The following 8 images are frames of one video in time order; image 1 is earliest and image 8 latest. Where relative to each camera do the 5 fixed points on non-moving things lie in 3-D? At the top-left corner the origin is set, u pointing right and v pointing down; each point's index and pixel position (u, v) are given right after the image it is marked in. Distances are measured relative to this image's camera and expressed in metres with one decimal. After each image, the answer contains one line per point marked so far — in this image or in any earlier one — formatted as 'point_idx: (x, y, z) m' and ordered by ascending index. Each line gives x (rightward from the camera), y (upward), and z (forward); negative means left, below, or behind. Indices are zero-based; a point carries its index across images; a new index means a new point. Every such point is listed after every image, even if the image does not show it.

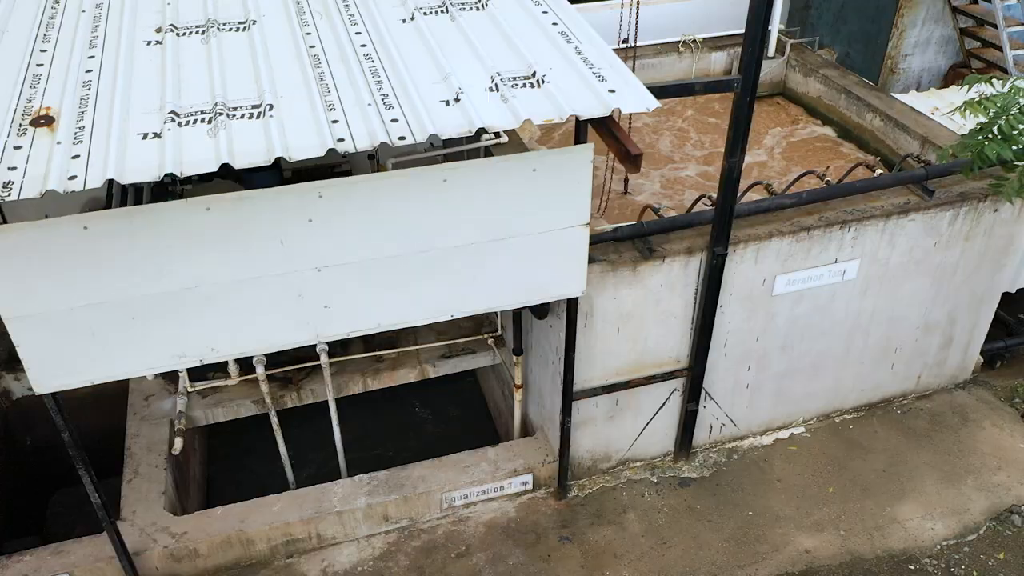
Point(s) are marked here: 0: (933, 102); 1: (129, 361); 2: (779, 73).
0: (+3.3, +1.5, +6.3) m
1: (-1.6, -0.2, +3.6) m
2: (+2.3, +1.8, +7.0) m
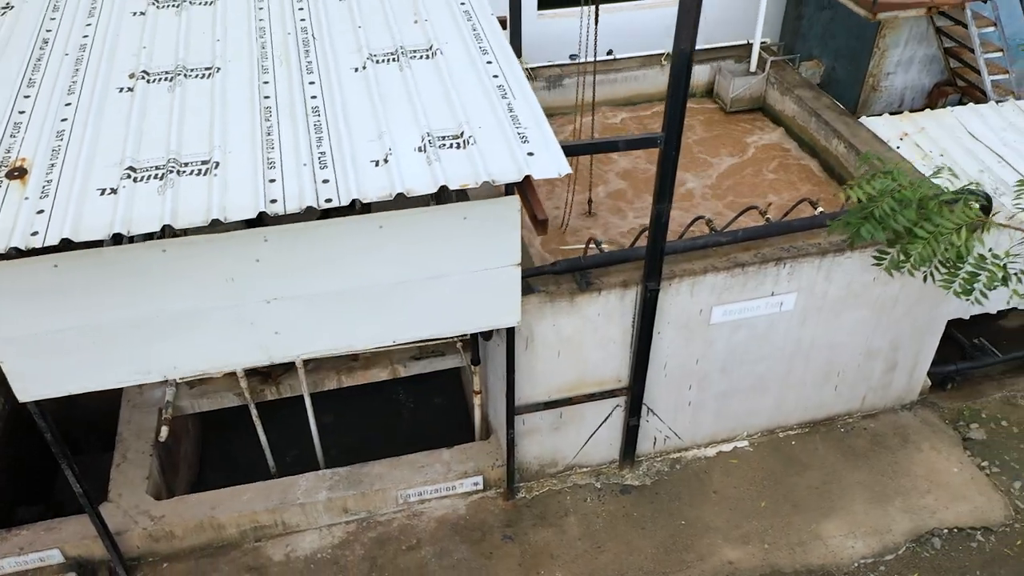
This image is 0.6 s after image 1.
0: (+3.1, +1.3, +6.5) m
1: (-2.0, -0.4, +4.1) m
2: (+2.1, +1.7, +7.2) m
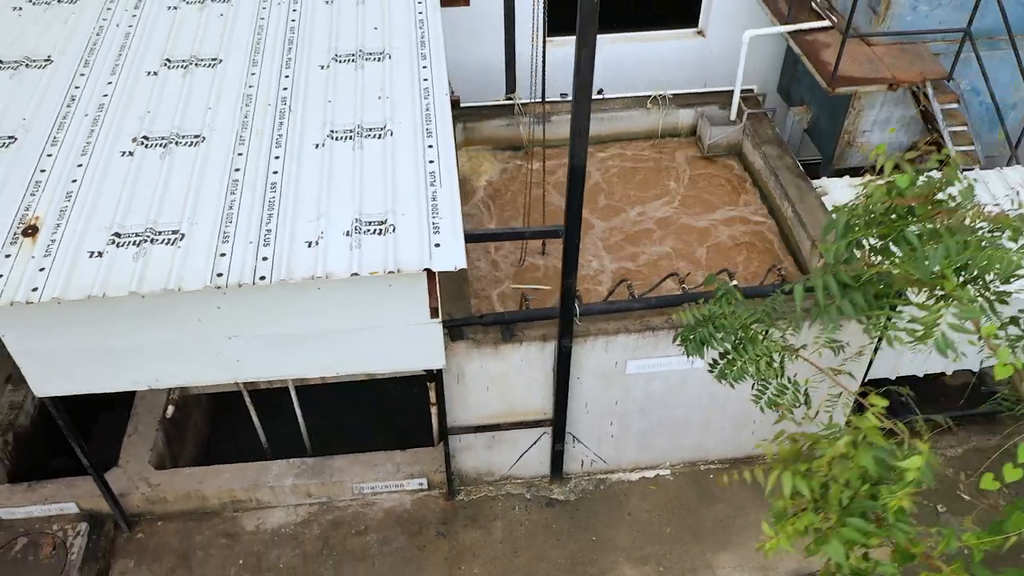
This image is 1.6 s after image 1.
0: (+2.9, +0.9, +6.8) m
1: (-2.5, -0.5, +5.1) m
2: (+2.1, +1.4, +7.6) m
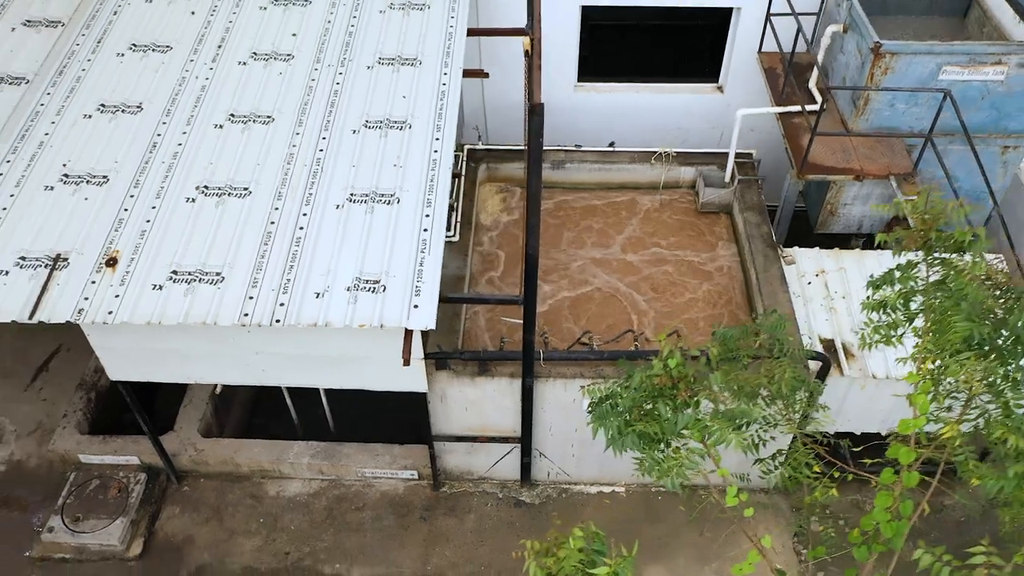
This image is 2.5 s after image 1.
0: (+2.9, +0.3, +7.7) m
1: (-2.8, -0.7, +6.5) m
2: (+2.2, +0.9, +8.5) m
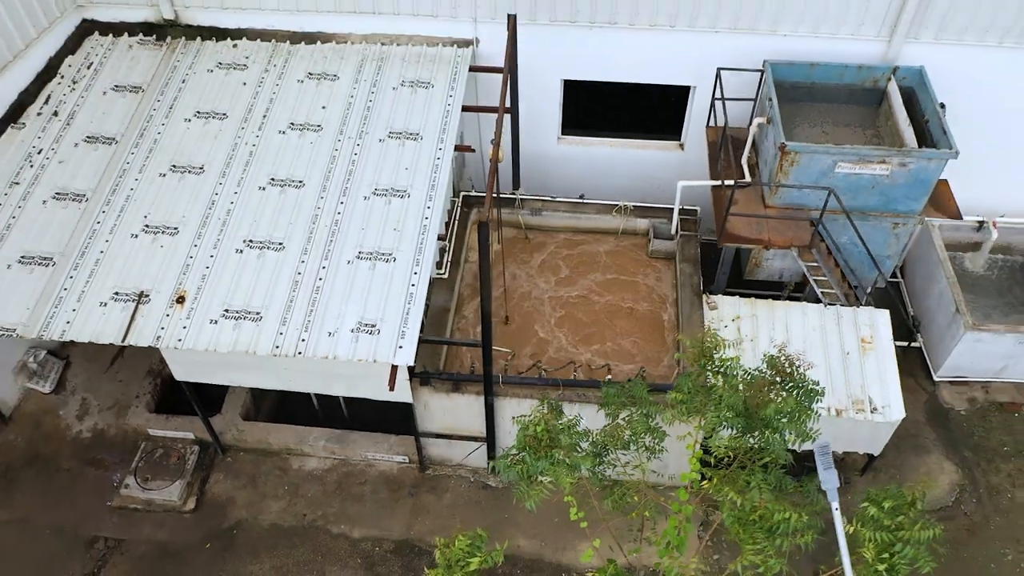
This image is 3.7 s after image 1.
0: (+2.6, -0.2, +9.5) m
1: (-3.1, -0.9, +8.7) m
2: (+2.0, +0.5, +10.3) m
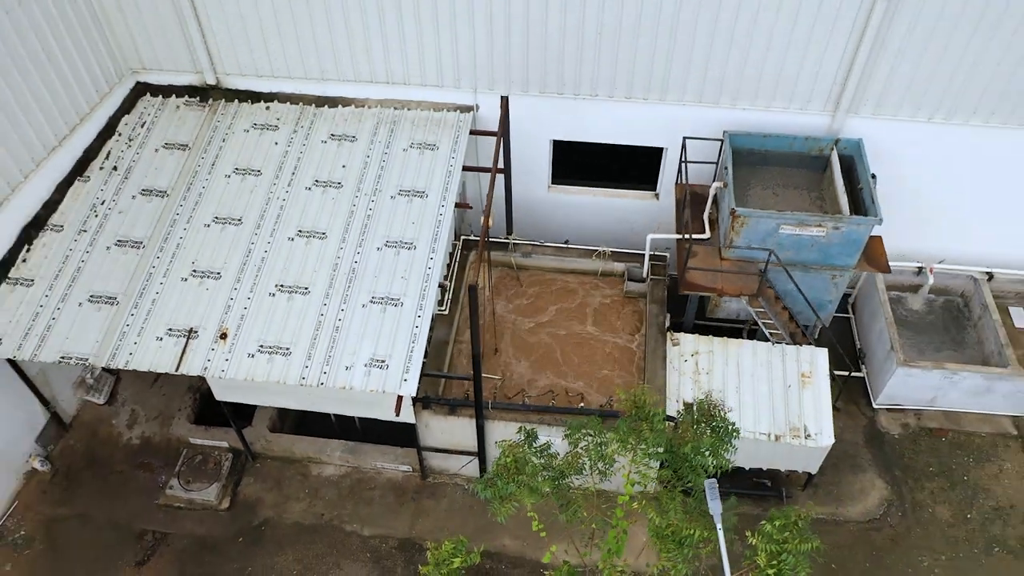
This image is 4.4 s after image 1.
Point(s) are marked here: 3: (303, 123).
0: (+2.5, -0.8, +11.1) m
1: (-3.3, -1.4, +10.3) m
2: (+1.9, 0.0, +11.9) m
3: (-3.0, +2.4, +12.0) m
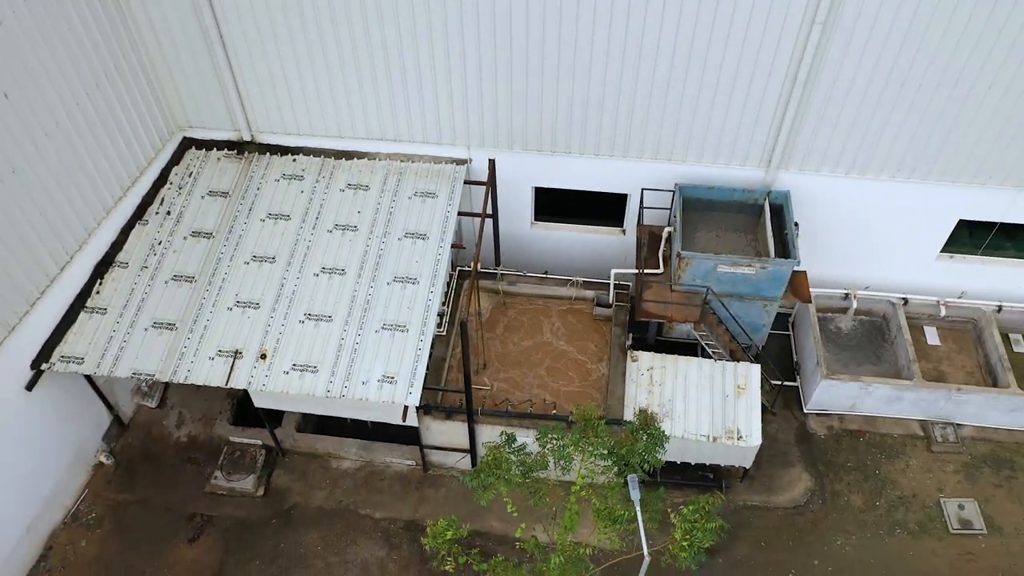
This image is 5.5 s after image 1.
0: (+2.3, -1.2, +13.4) m
1: (-3.5, -1.8, +12.6) m
2: (+1.7, -0.4, +14.2) m
3: (-3.2, +2.0, +14.3) m
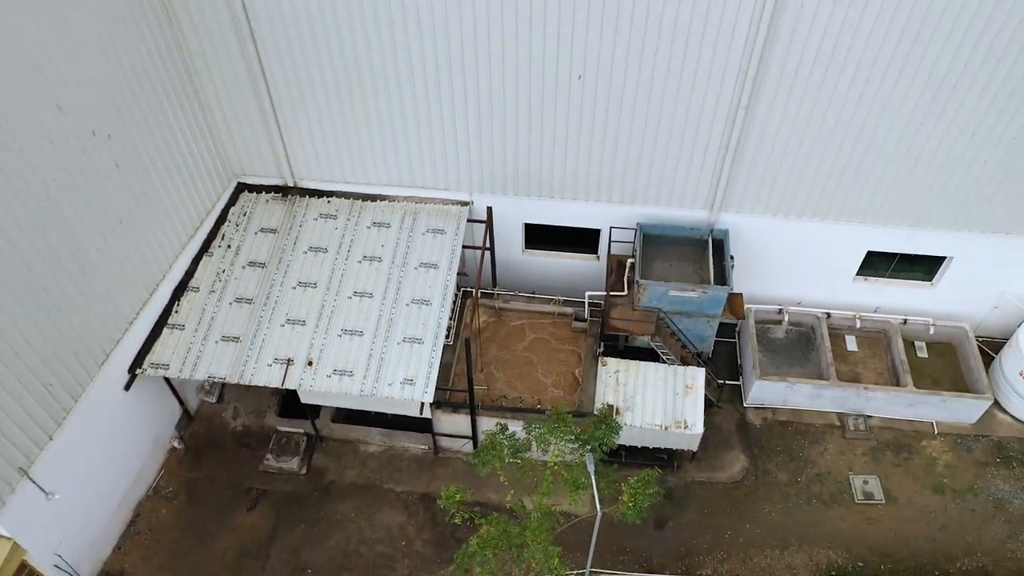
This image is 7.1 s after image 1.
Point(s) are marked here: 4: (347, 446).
0: (+2.2, -1.6, +16.7) m
1: (-3.6, -2.2, +16.0) m
2: (+1.5, -0.8, +17.5) m
3: (-3.4, +1.6, +17.6) m
4: (-3.5, -3.3, +17.6) m
